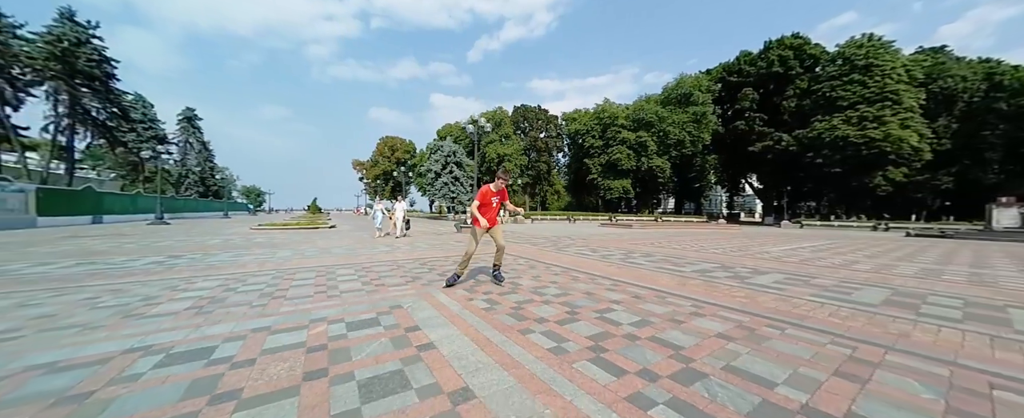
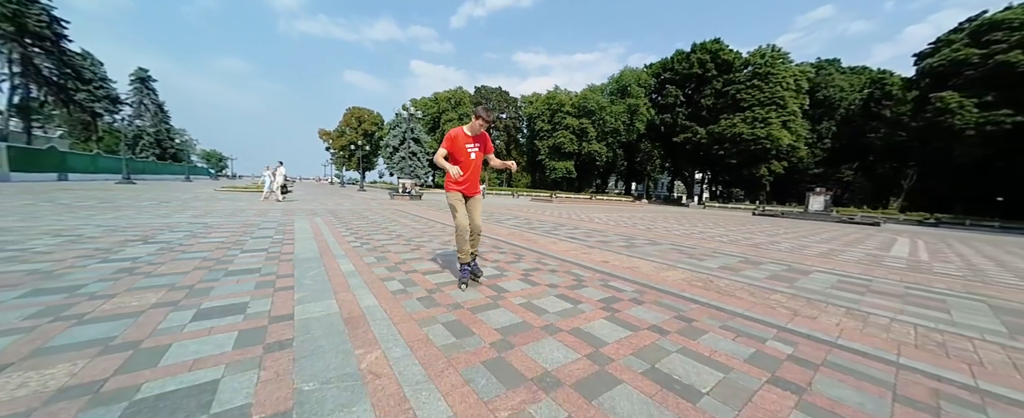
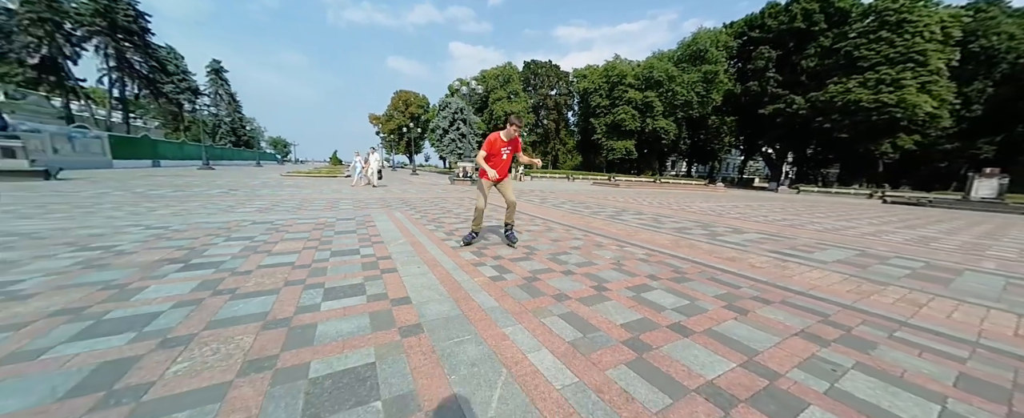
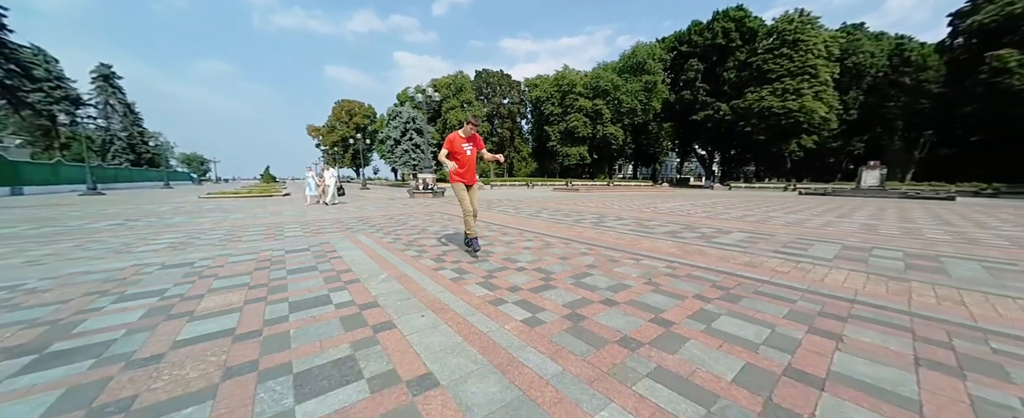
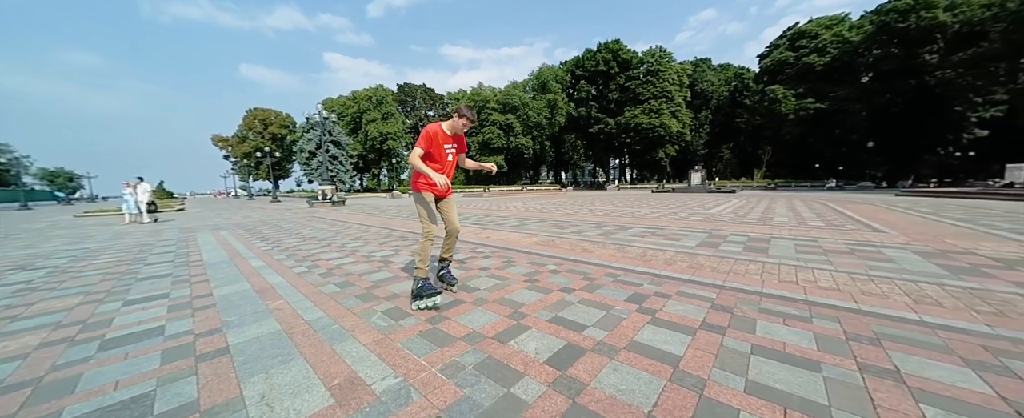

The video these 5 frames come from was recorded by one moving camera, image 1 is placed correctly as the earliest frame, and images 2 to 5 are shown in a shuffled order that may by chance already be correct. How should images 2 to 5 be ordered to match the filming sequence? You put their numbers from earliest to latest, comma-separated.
4, 3, 2, 5
